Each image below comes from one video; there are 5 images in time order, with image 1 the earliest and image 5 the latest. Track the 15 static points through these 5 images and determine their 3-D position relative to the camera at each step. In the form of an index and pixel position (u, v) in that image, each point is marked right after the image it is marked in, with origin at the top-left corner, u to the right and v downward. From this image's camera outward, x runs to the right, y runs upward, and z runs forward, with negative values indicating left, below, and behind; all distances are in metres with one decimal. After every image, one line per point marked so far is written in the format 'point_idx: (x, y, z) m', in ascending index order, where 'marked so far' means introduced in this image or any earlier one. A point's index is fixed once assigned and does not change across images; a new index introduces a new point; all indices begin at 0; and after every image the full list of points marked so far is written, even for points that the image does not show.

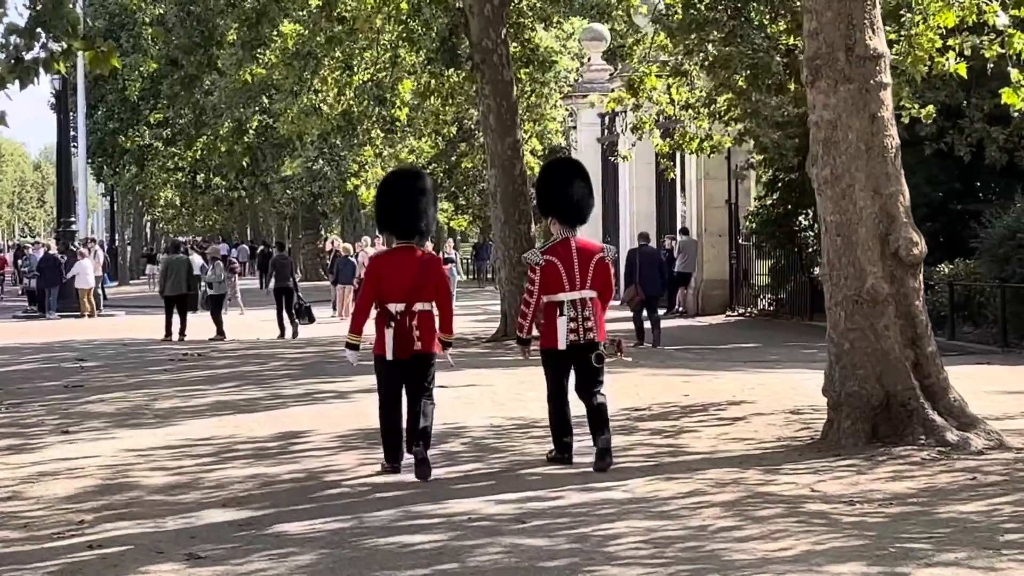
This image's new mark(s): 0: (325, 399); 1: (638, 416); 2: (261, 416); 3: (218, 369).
0: (-1.3, -0.8, +14.0) m
1: (+0.8, -0.8, +12.0) m
2: (-1.7, -0.9, +13.1) m
3: (-2.7, -0.7, +18.0) m
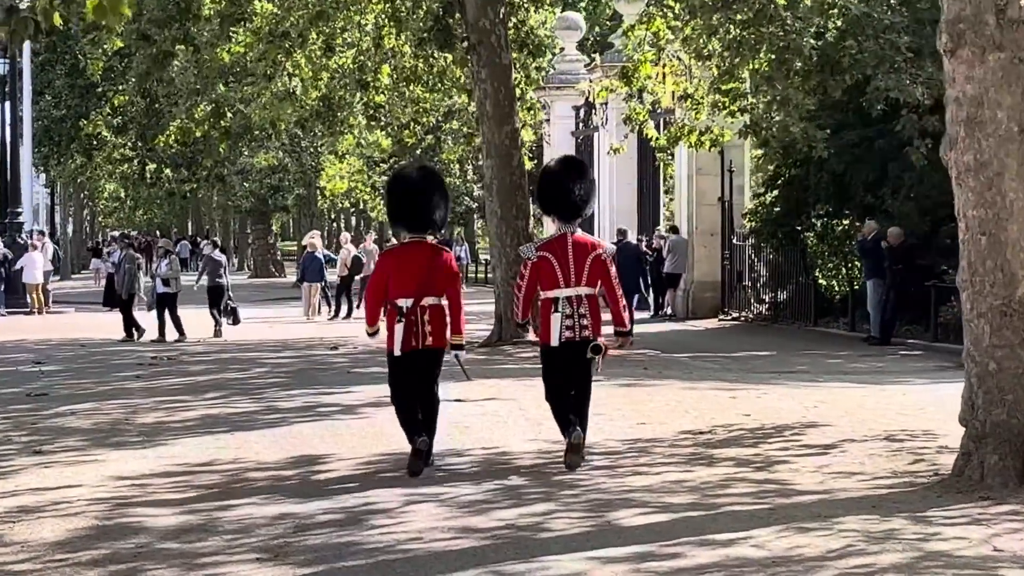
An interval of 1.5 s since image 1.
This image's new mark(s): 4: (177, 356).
0: (-1.1, -0.8, +12.4) m
1: (+1.0, -0.8, +10.4) m
2: (-1.4, -0.9, +11.4) m
3: (-2.6, -0.7, +16.2) m
4: (-3.2, -0.7, +18.8) m
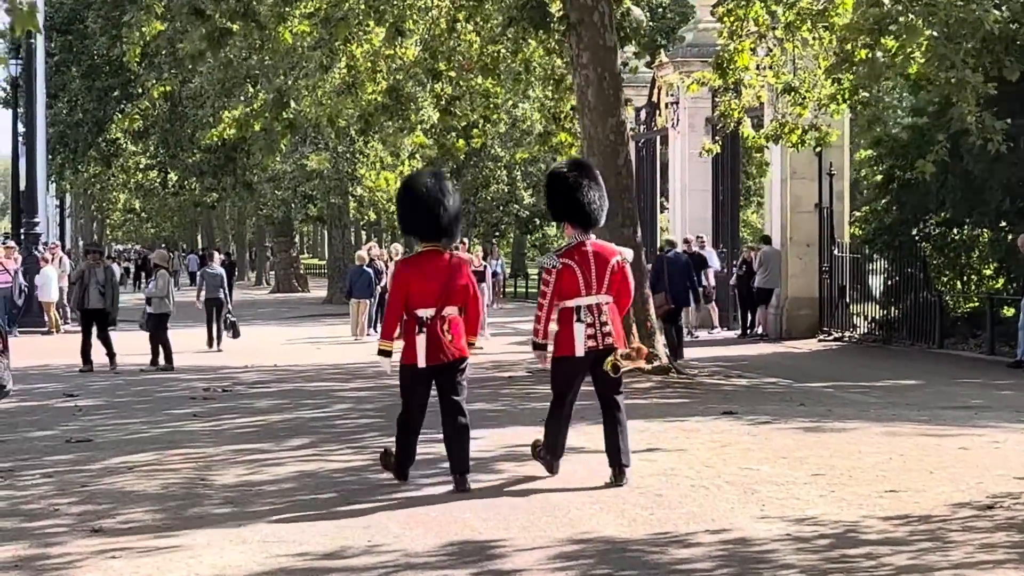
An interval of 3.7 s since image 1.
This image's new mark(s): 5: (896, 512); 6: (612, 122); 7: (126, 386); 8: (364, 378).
0: (-0.2, -0.9, +9.6) m
1: (+1.9, -0.9, +7.6) m
2: (-0.5, -1.0, +8.7) m
3: (-1.7, -0.9, +13.5) m
4: (-2.3, -0.8, +16.1) m
5: (+1.5, -0.9, +8.0) m
6: (+0.9, +1.4, +17.0) m
7: (-3.3, -0.8, +17.0) m
8: (-1.3, -0.8, +17.4) m
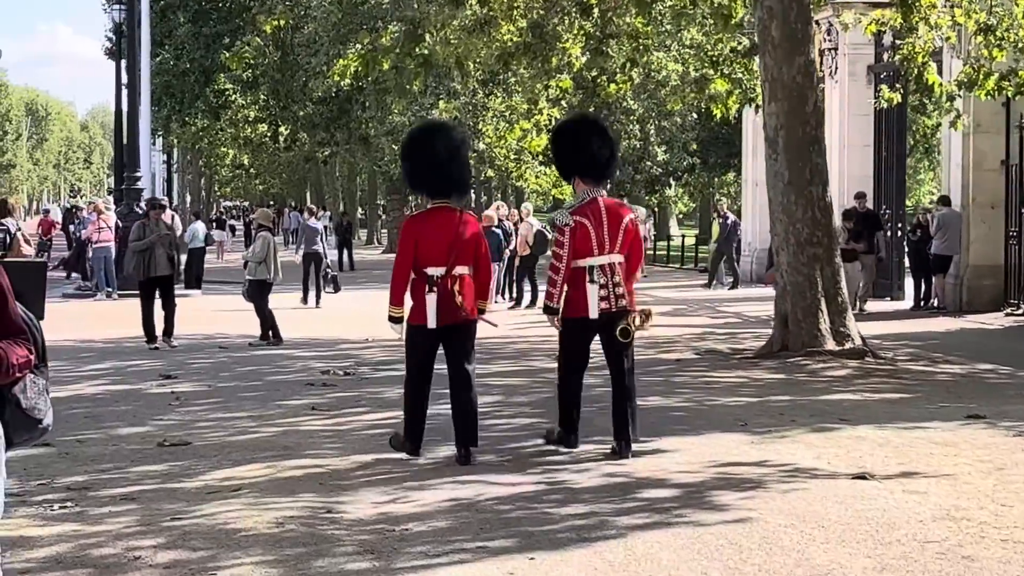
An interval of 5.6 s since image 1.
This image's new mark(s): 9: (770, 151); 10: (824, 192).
0: (+0.6, -0.8, +7.2) m
1: (+2.7, -0.9, +5.1) m
2: (+0.3, -0.9, +6.3) m
3: (-0.7, -0.7, +11.2) m
4: (-1.1, -0.6, +13.7) m
5: (+2.3, -0.9, +5.5) m
6: (+2.1, +1.7, +14.5) m
7: (-2.1, -0.6, +14.7) m
8: (-0.1, -0.5, +15.0) m
9: (+1.9, +1.0, +14.8) m
10: (+2.3, +0.7, +14.7) m
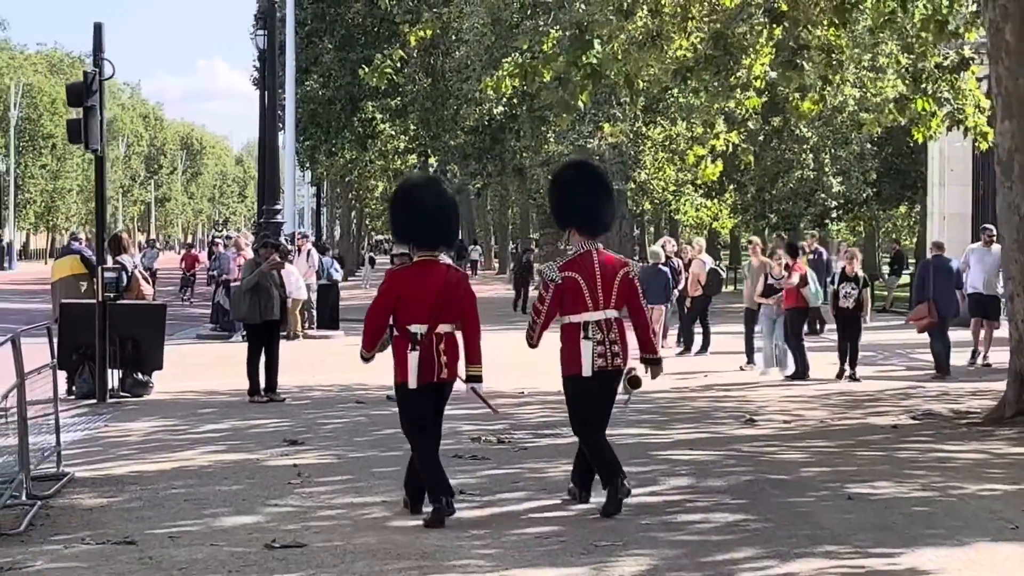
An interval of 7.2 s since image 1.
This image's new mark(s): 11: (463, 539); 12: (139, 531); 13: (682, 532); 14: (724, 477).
0: (+1.2, -1.0, +5.0) m
1: (+3.1, -1.0, +2.8) m
2: (+0.8, -1.1, +4.1) m
3: (+0.2, -0.9, +9.0) m
4: (0.0, -0.9, +11.6) m
5: (+2.7, -1.0, +3.1) m
6: (+3.2, +1.3, +12.2) m
7: (-0.9, -0.9, +12.7) m
8: (+1.1, -0.9, +12.8) m
9: (+3.1, +0.7, +12.5) m
10: (+3.5, +0.4, +12.4) m
11: (-0.2, -1.0, +7.8) m
12: (-1.6, -1.0, +8.4) m
13: (+0.7, -1.0, +7.8) m
14: (+1.0, -0.9, +9.5) m
